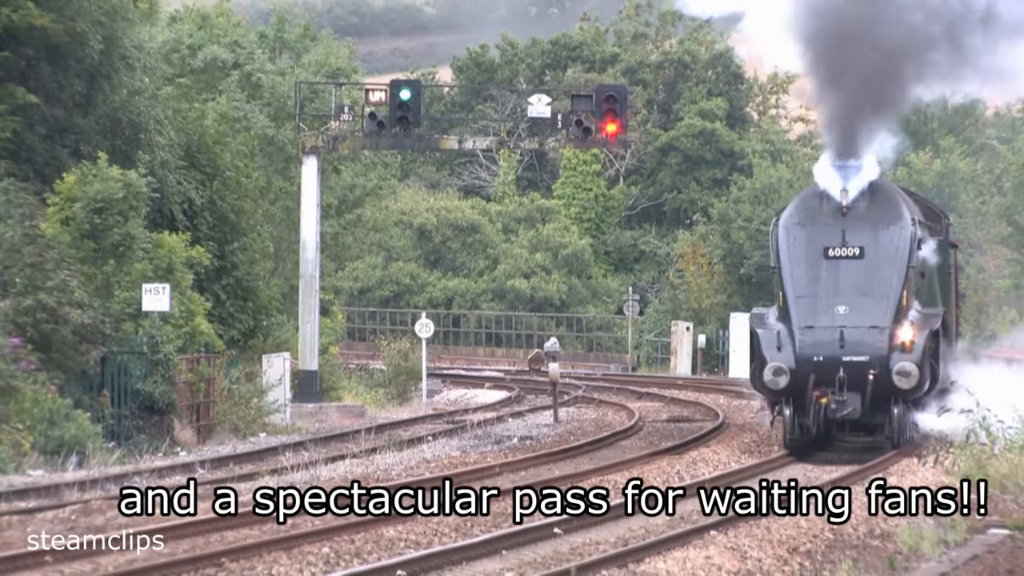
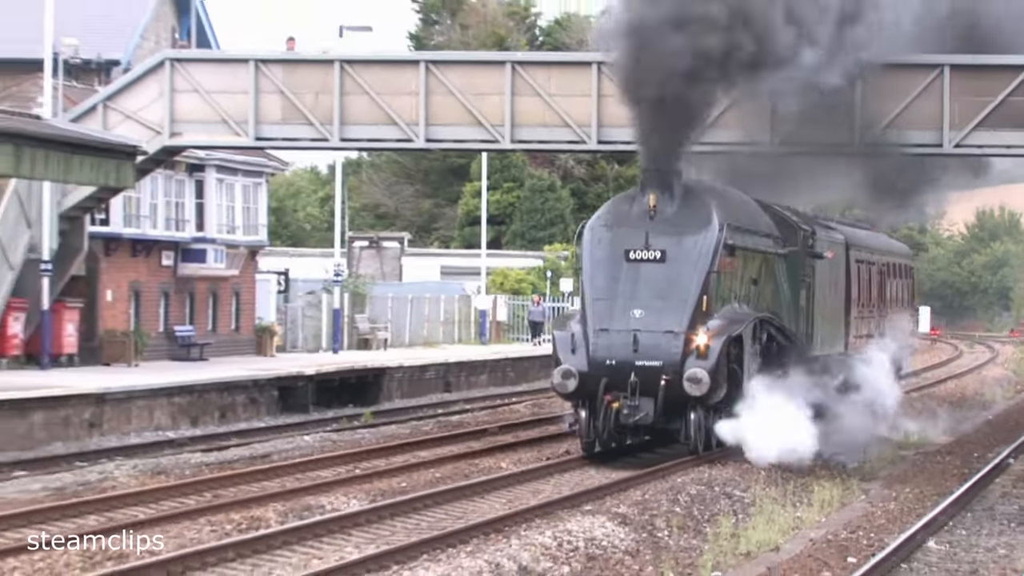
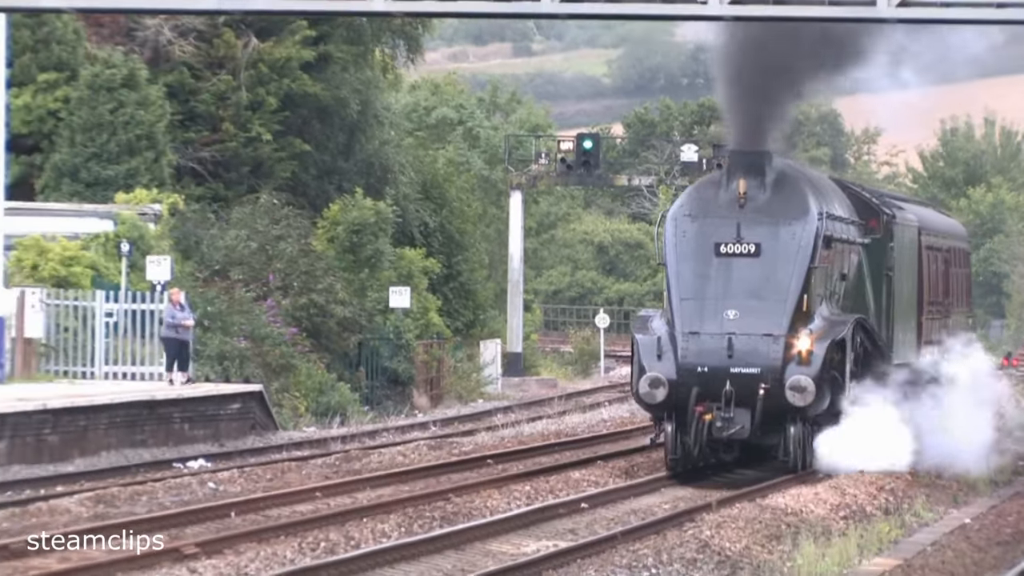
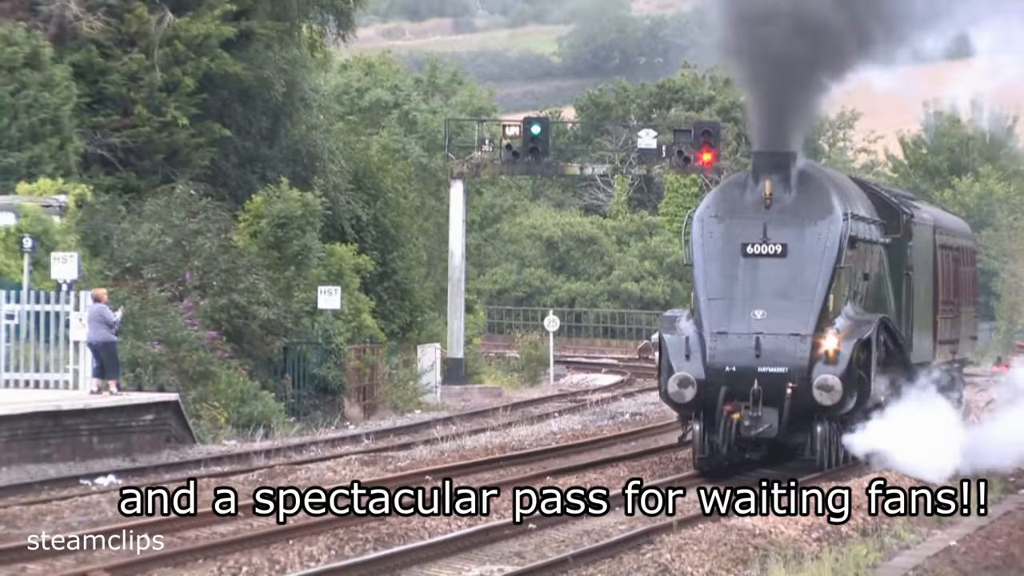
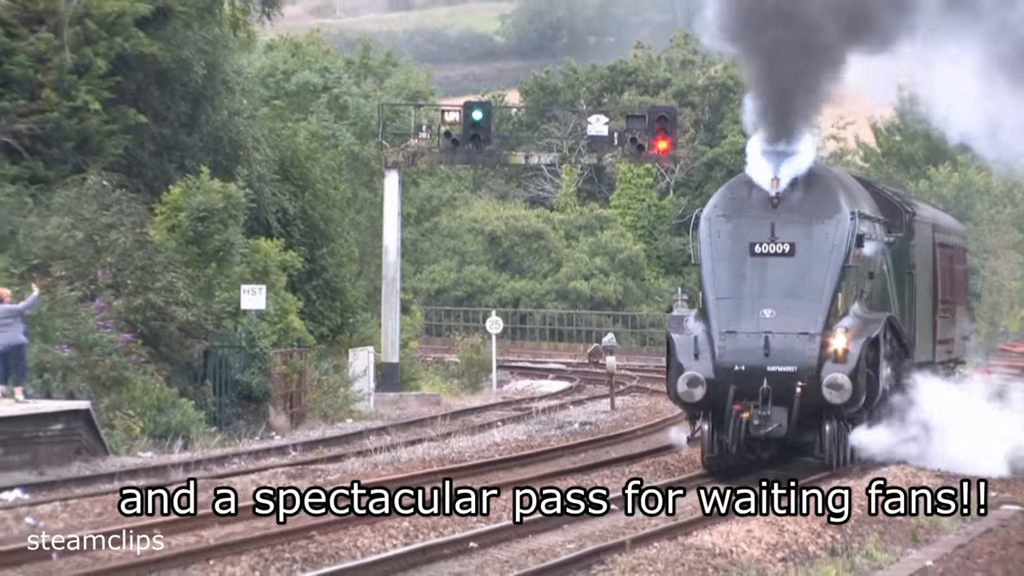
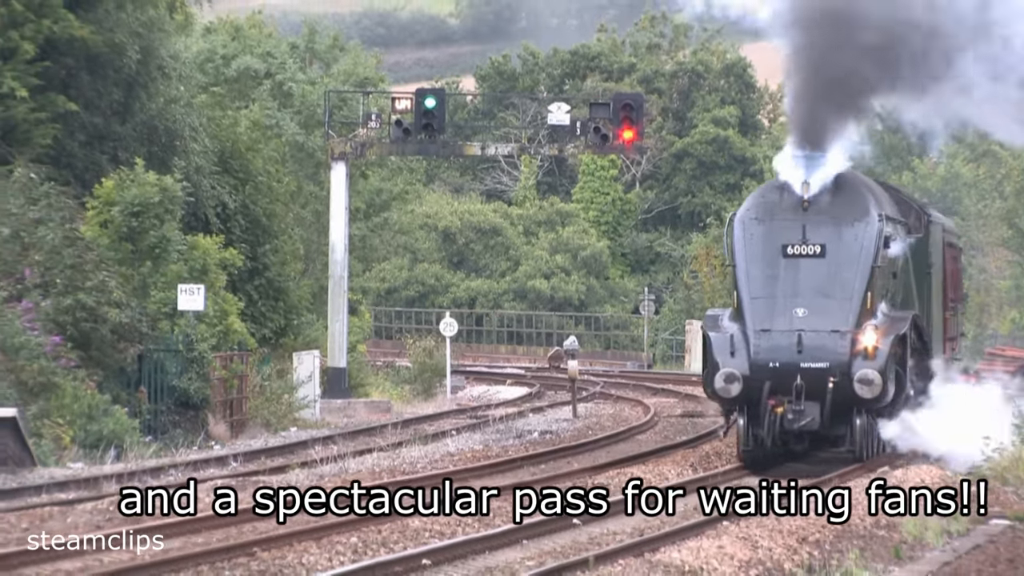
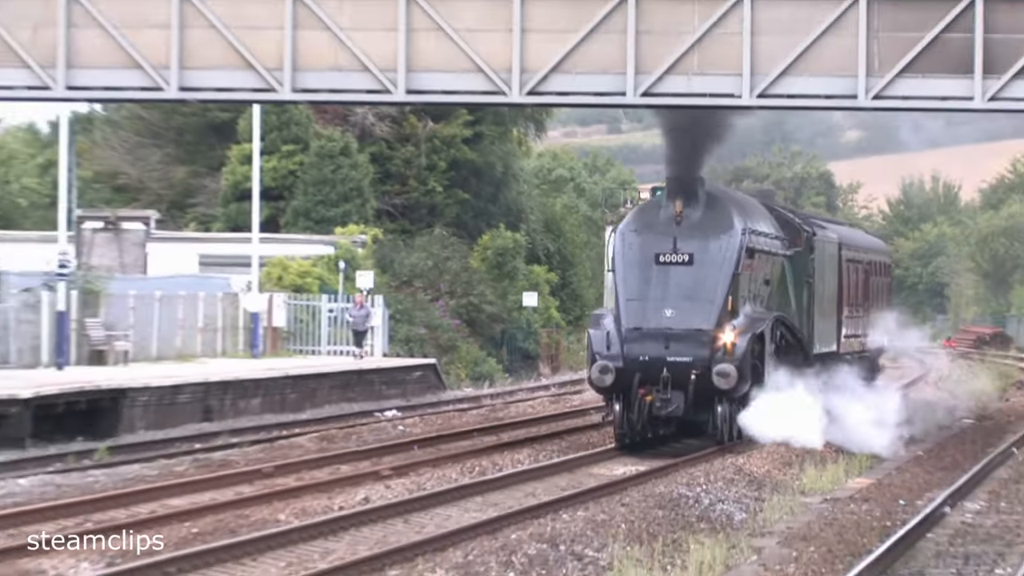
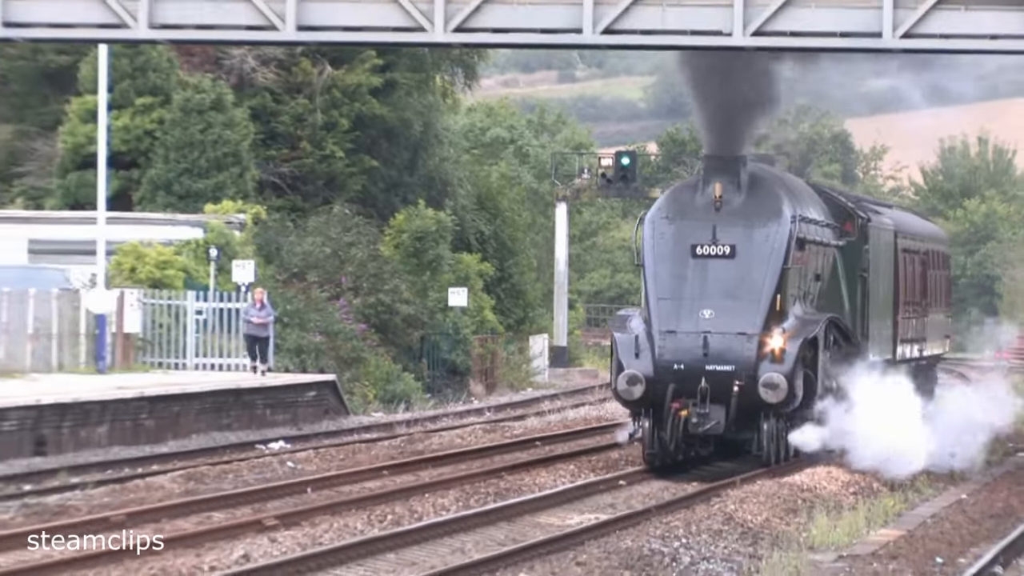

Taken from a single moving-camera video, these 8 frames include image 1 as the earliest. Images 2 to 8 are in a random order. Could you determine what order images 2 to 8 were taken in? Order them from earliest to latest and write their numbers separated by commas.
6, 5, 4, 3, 8, 7, 2
